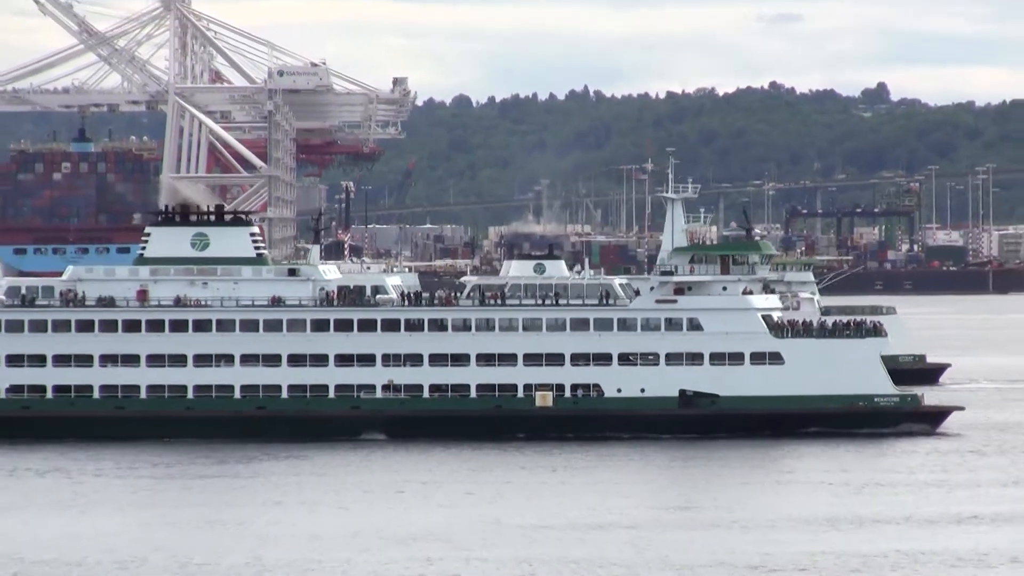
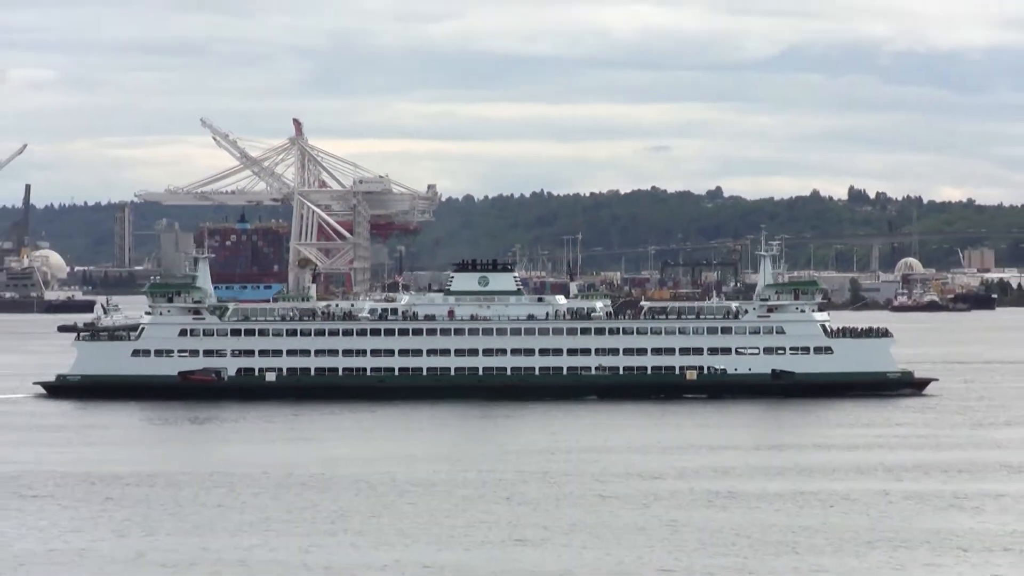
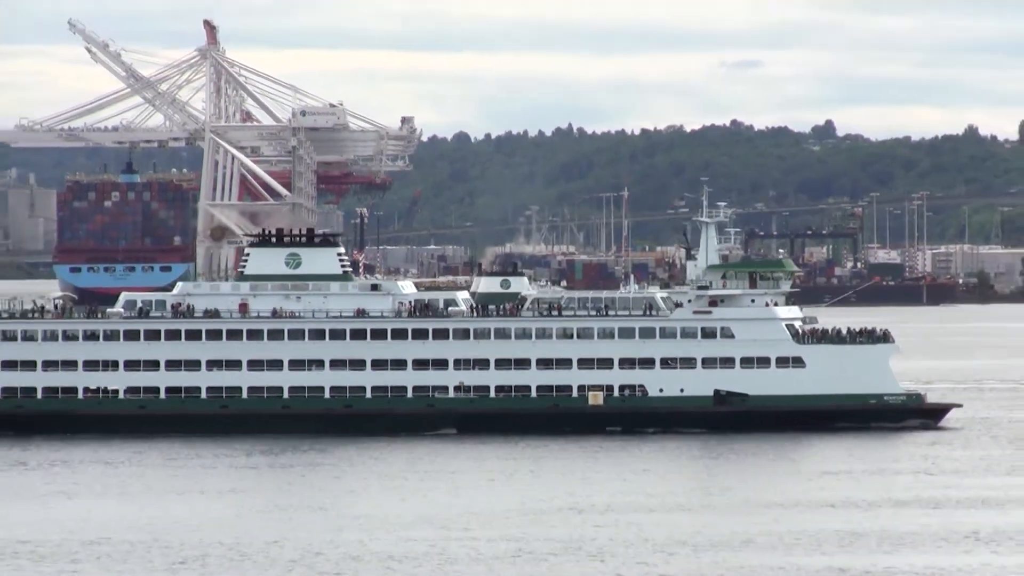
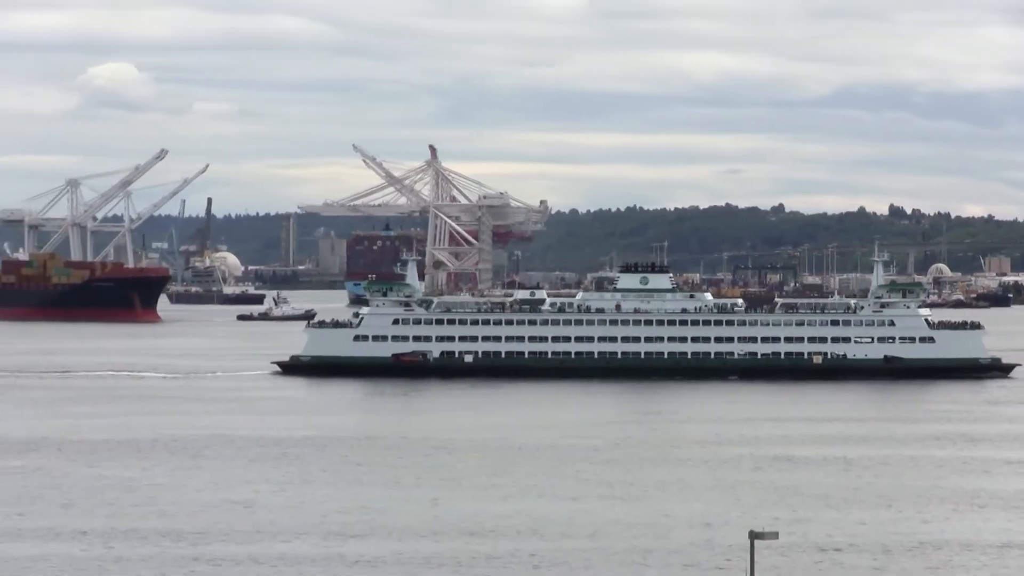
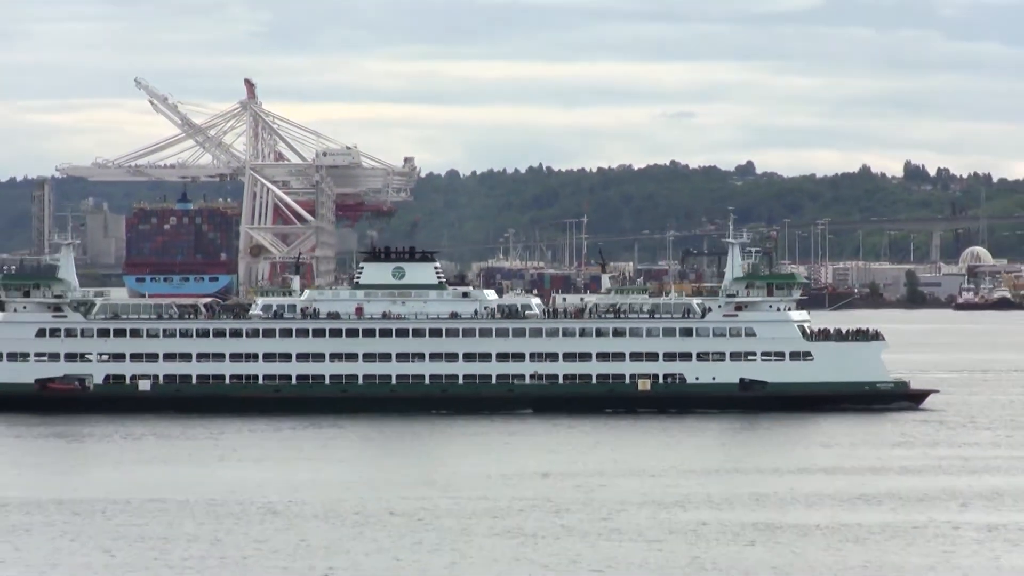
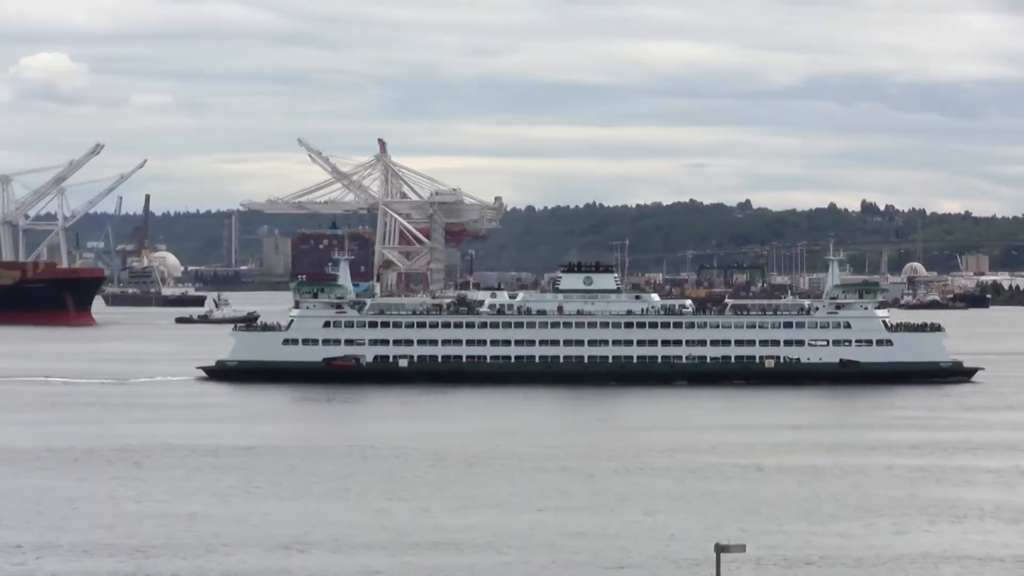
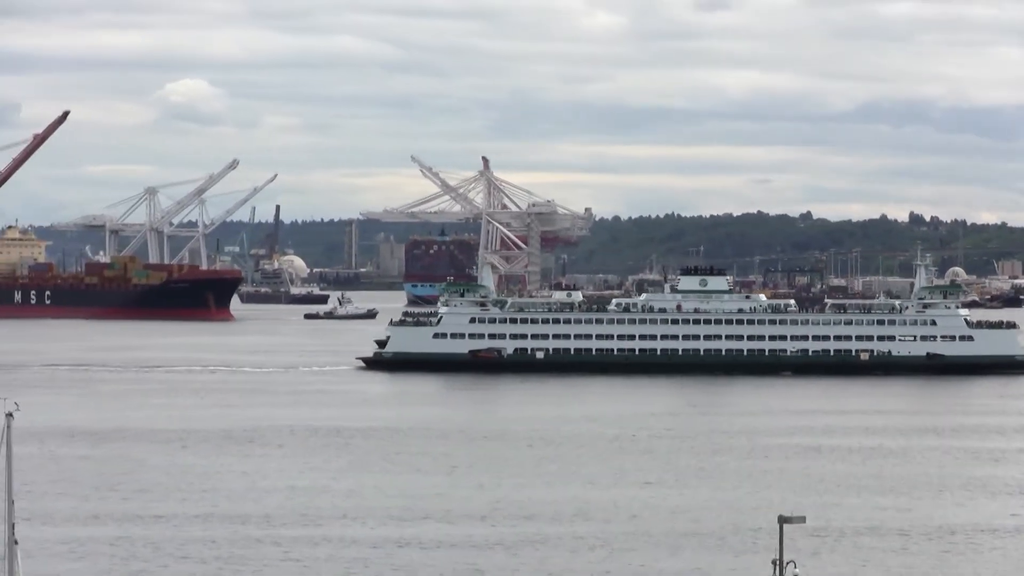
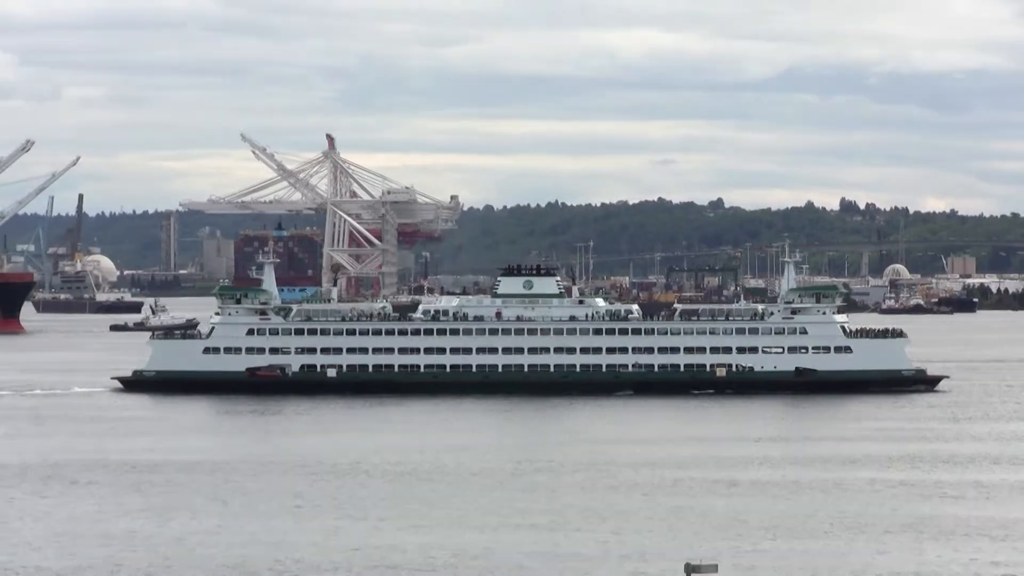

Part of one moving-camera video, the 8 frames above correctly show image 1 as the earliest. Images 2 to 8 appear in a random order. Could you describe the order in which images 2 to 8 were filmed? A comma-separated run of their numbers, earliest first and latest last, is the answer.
3, 5, 2, 8, 6, 4, 7
